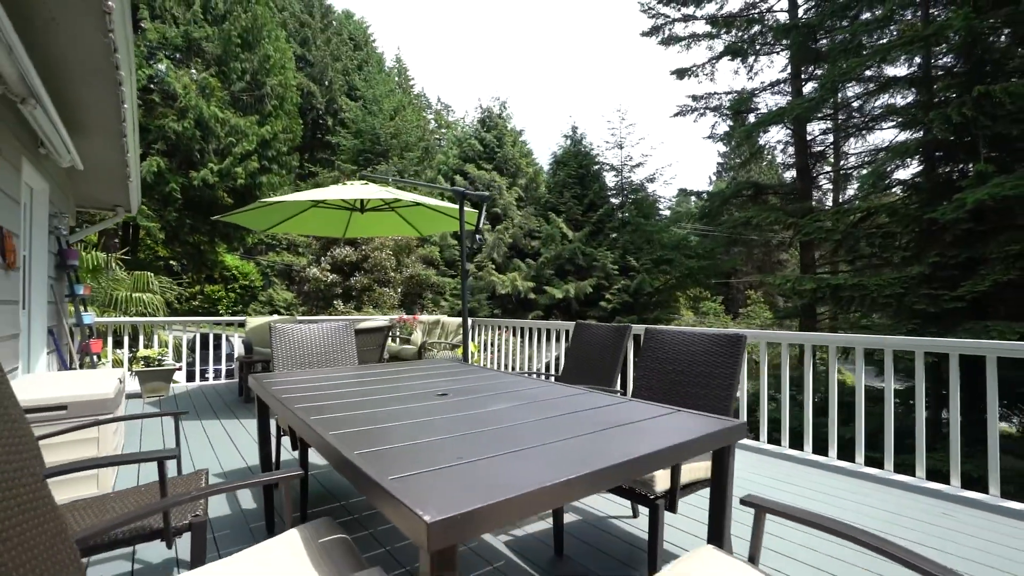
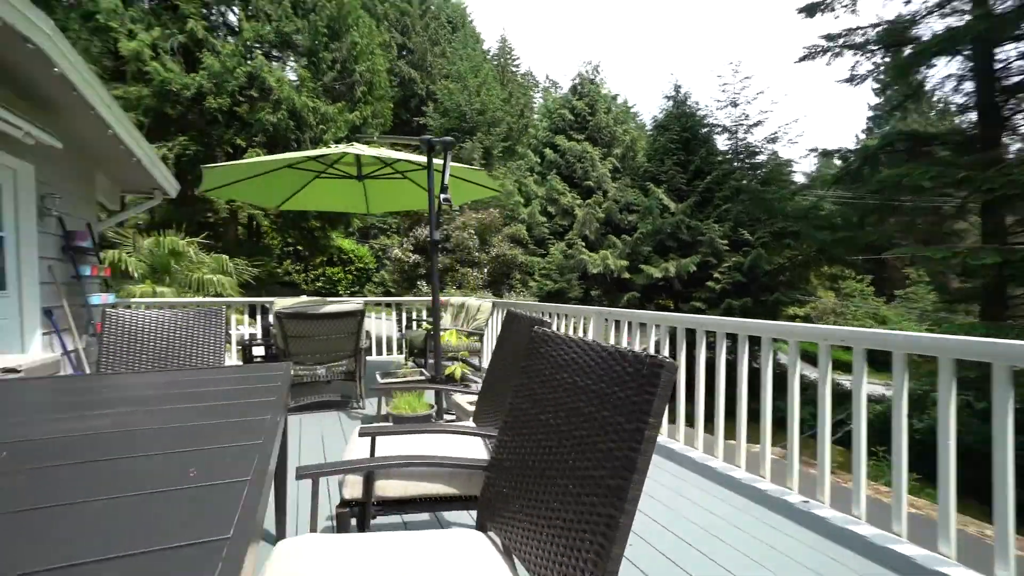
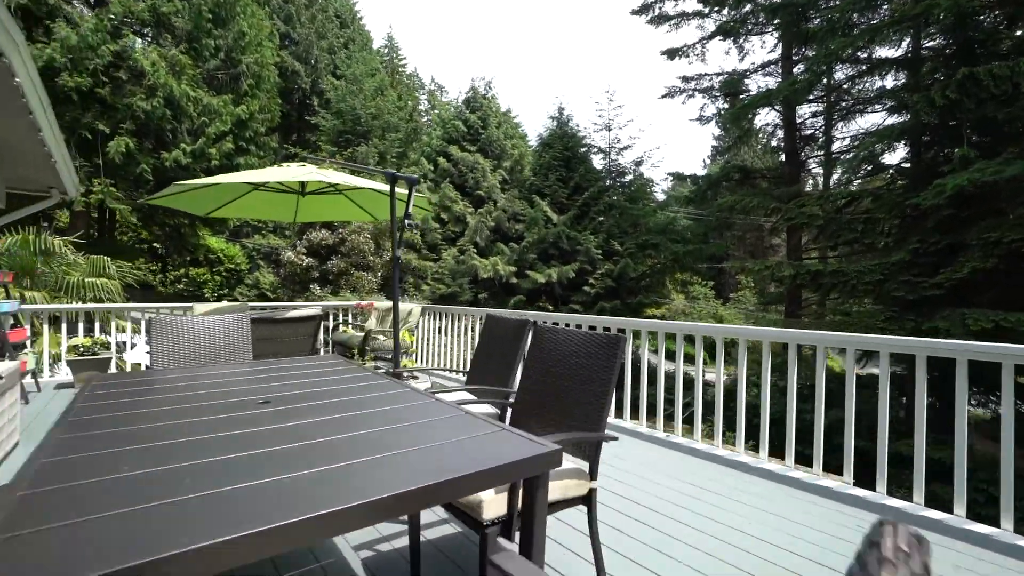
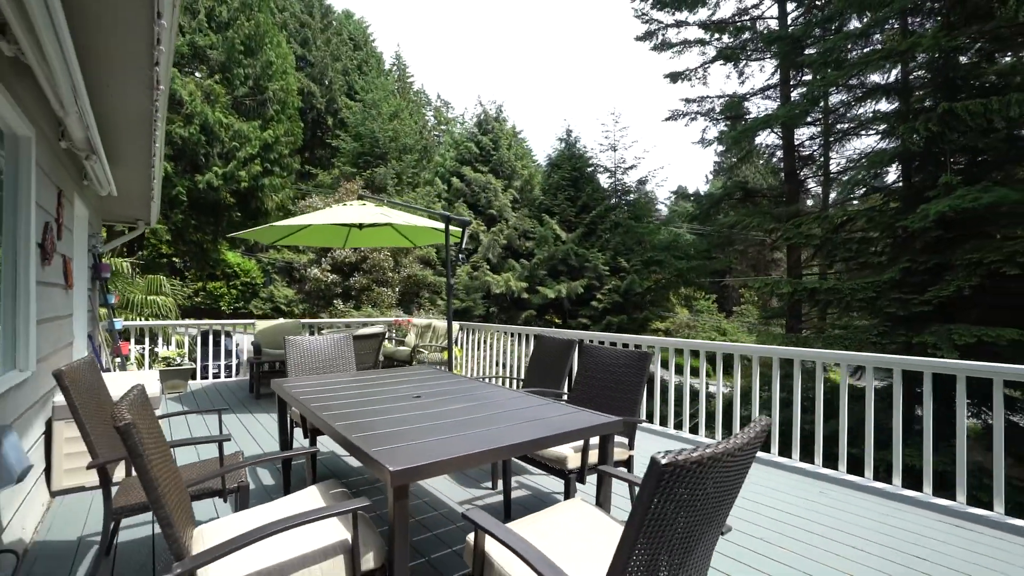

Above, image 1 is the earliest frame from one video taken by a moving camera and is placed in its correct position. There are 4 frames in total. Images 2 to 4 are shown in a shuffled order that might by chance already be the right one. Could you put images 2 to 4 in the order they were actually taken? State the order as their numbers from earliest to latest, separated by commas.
4, 3, 2
